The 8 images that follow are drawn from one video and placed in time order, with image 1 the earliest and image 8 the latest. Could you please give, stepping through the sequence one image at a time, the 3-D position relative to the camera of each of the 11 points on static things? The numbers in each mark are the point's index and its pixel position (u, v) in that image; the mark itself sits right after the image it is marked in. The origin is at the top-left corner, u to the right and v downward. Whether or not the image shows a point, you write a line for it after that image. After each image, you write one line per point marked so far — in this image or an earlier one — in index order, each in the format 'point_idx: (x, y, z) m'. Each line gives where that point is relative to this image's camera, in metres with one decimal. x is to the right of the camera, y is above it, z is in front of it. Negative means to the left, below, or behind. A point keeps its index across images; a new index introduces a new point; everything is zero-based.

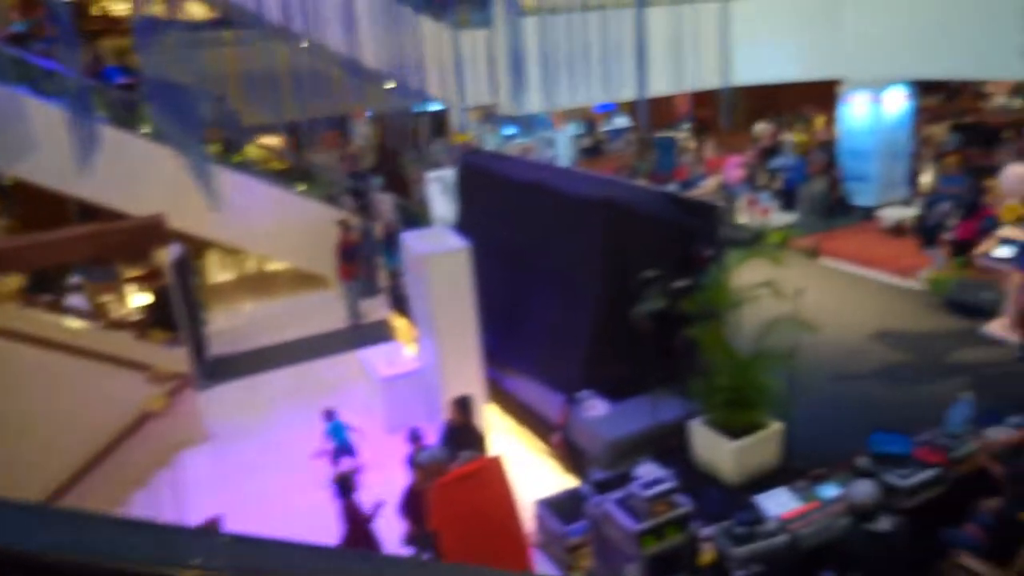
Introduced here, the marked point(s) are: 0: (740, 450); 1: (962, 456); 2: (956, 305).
0: (+1.6, -1.2, +5.7) m
1: (+3.2, -1.2, +5.6) m
2: (+4.7, -0.2, +8.2) m
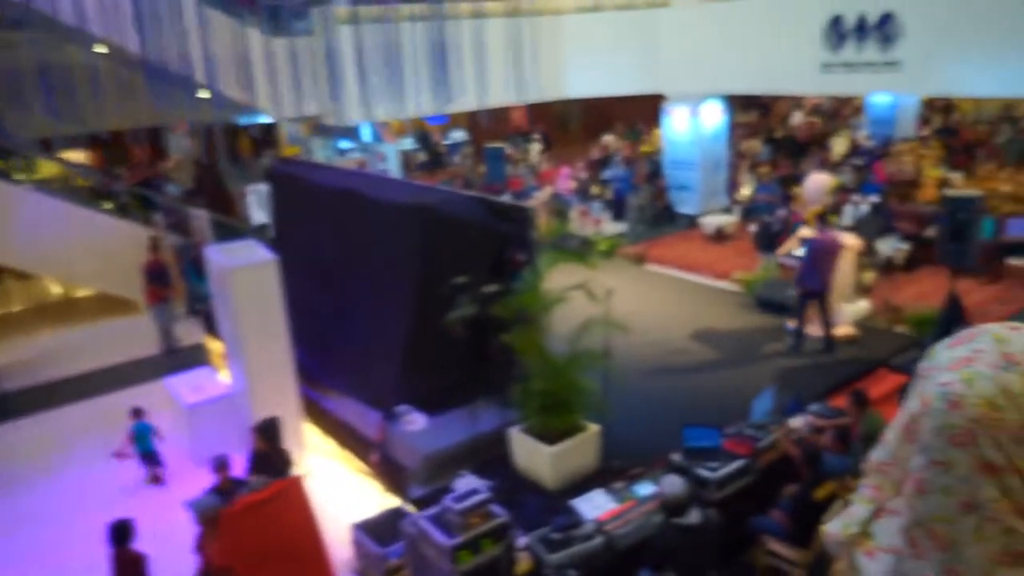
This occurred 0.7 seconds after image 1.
0: (+0.3, -1.2, +5.6) m
1: (+1.9, -1.2, +5.8) m
2: (+2.8, -0.2, +8.7) m
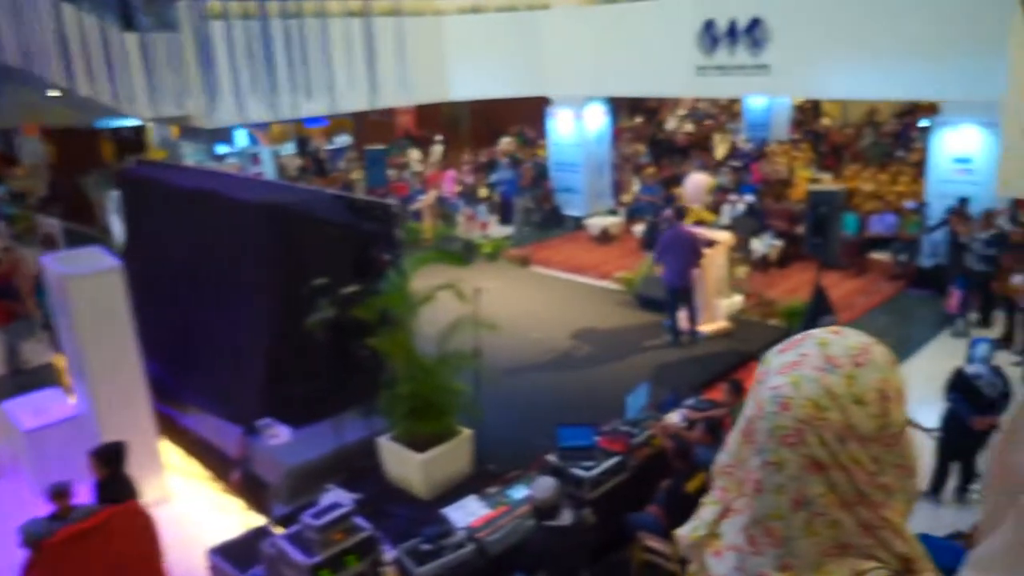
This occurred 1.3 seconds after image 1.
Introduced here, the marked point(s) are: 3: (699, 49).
0: (-0.6, -1.2, +5.4) m
1: (+1.0, -1.1, +5.8) m
2: (+1.5, -0.1, +8.8) m
3: (+2.8, +3.5, +11.4) m
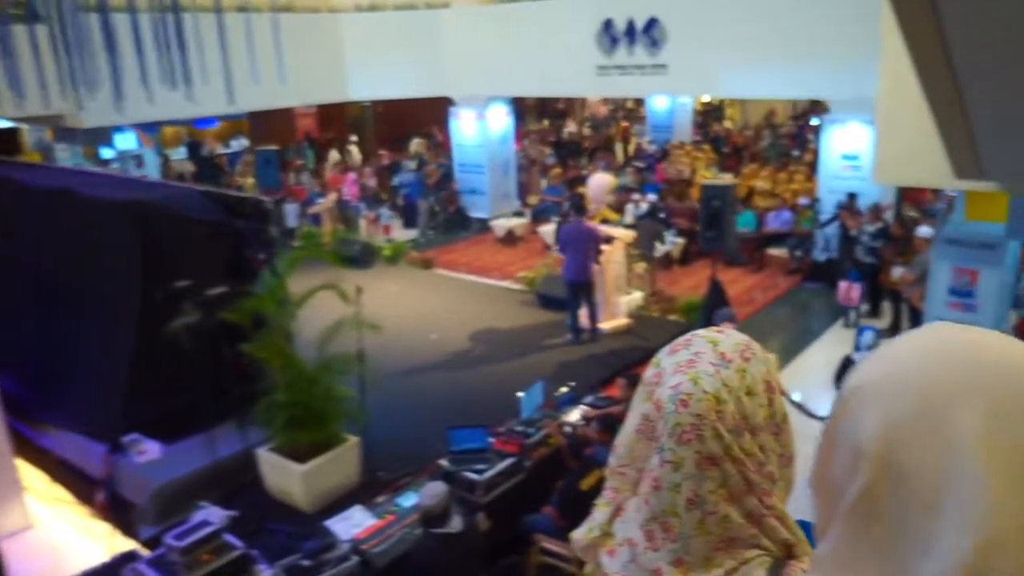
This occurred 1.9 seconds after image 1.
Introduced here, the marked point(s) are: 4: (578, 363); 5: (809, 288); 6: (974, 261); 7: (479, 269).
0: (-1.3, -1.2, +5.1) m
1: (+0.2, -1.1, +5.6) m
2: (+0.4, -0.1, +8.6) m
3: (+1.3, +3.5, +11.4) m
4: (+0.6, -0.7, +7.1) m
5: (+3.9, 0.0, +10.3) m
6: (+3.3, +0.2, +5.5) m
7: (-0.5, +0.3, +11.6) m
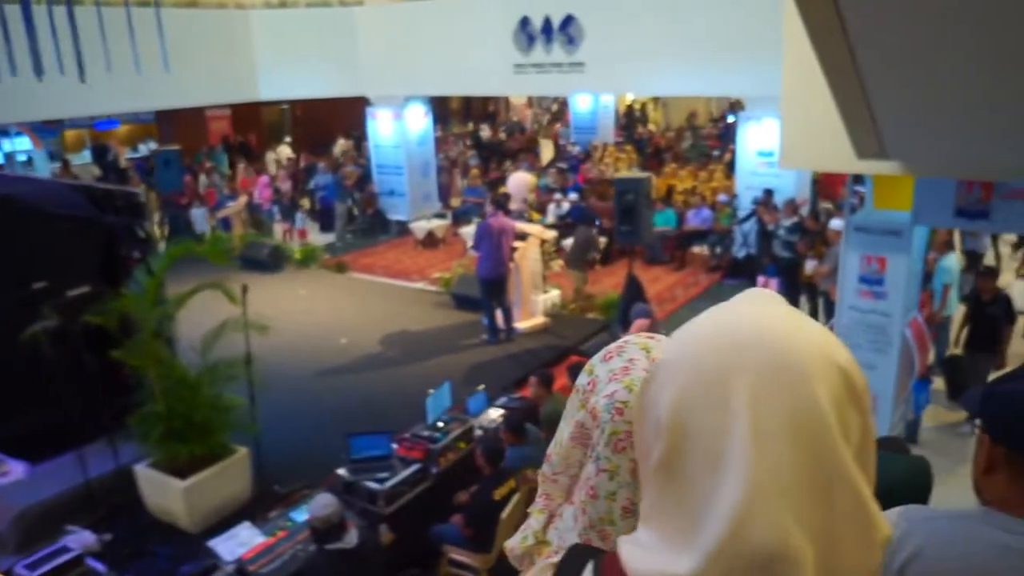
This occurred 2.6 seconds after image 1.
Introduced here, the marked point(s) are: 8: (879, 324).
0: (-1.9, -1.2, +4.6) m
1: (-0.5, -1.1, +5.3) m
2: (-0.6, -0.1, +8.3) m
3: (+0.1, +3.5, +11.3) m
4: (-0.2, -0.7, +6.8) m
5: (+2.9, 0.0, +10.3) m
6: (+2.7, +0.3, +5.5) m
7: (-1.6, +0.2, +11.2) m
8: (+2.7, -0.2, +5.6) m
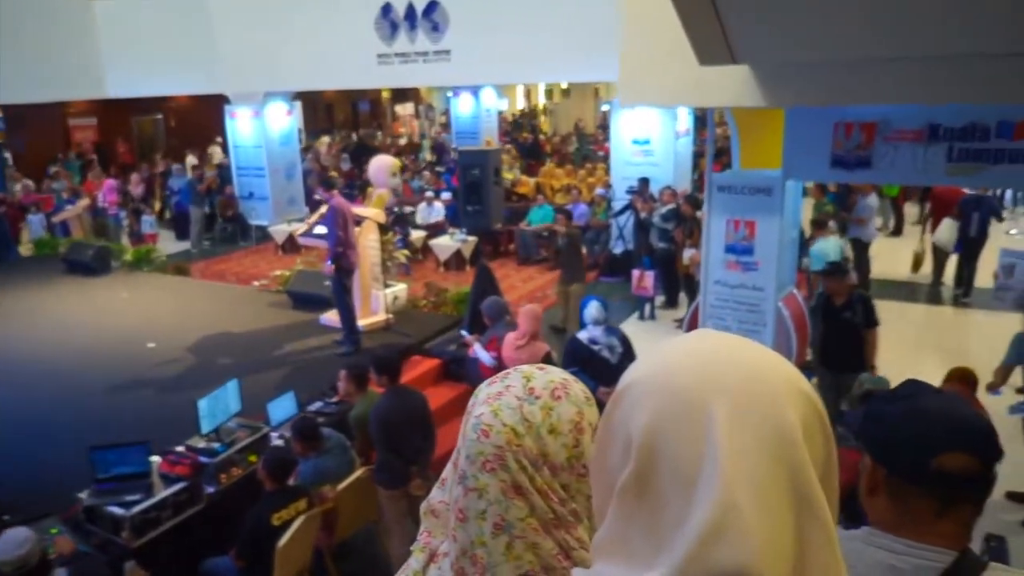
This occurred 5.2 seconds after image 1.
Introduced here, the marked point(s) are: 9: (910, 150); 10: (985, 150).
0: (-3.0, -1.1, +3.5) m
1: (-1.6, -1.0, +4.3) m
2: (-2.0, -0.1, +7.4) m
3: (-1.8, +3.4, +10.5) m
4: (-1.5, -0.6, +5.8) m
5: (+1.2, 0.0, +9.7) m
6: (+1.5, +0.5, +4.9) m
7: (-3.4, +0.1, +10.1) m
8: (+1.5, -0.1, +5.0) m
9: (+2.2, +0.8, +4.3) m
10: (+2.5, +0.7, +4.1) m
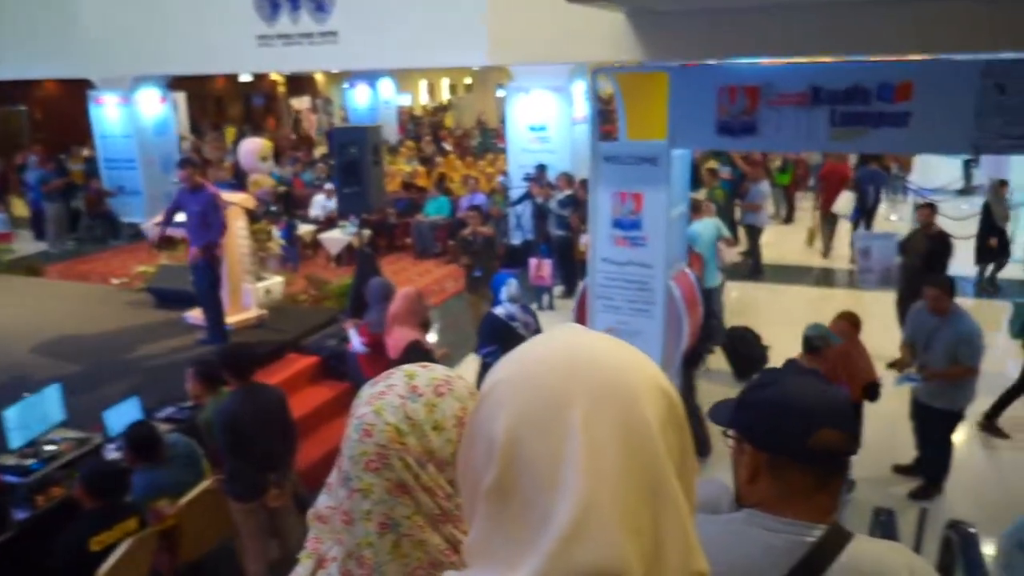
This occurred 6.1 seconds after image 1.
0: (-3.5, -1.0, +2.7) m
1: (-2.2, -0.9, +3.7) m
2: (-3.0, -0.1, +6.6) m
3: (-3.2, +3.4, +9.7) m
4: (-2.2, -0.5, +5.2) m
5: (-0.1, +0.1, +9.3) m
6: (+0.7, +0.6, +4.6) m
7: (-4.7, +0.1, +9.2) m
8: (+0.8, +0.1, +4.7) m
9: (+1.5, +0.9, +4.1) m
10: (+1.8, +0.9, +3.9) m
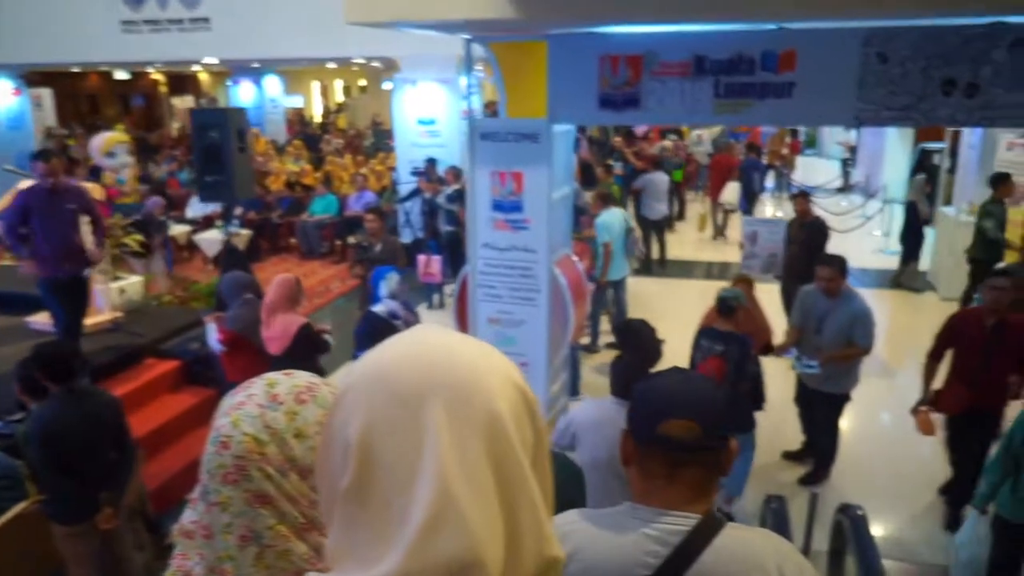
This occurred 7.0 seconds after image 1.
0: (-3.9, -1.0, +1.9) m
1: (-2.7, -0.9, +3.1) m
2: (-3.9, -0.1, +5.9) m
3: (-4.5, +3.4, +9.0) m
4: (-3.0, -0.5, +4.6) m
5: (-1.3, +0.1, +9.0) m
6: (0.0, +0.7, +4.3) m
7: (-5.9, 0.0, +8.3) m
8: (+0.1, +0.1, +4.4) m
9: (+0.8, +1.0, +3.9) m
10: (+1.2, +1.0, +3.8) m
